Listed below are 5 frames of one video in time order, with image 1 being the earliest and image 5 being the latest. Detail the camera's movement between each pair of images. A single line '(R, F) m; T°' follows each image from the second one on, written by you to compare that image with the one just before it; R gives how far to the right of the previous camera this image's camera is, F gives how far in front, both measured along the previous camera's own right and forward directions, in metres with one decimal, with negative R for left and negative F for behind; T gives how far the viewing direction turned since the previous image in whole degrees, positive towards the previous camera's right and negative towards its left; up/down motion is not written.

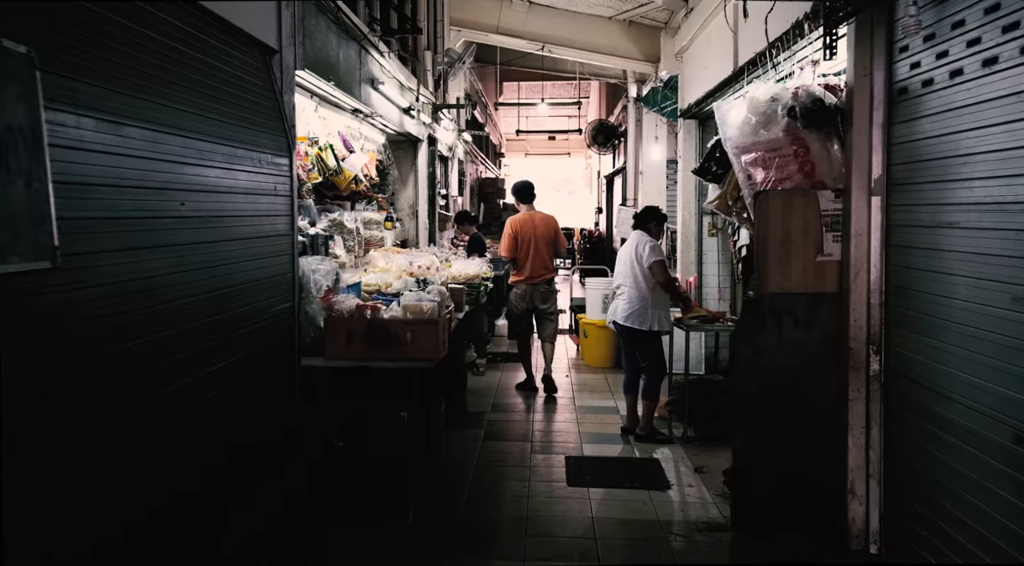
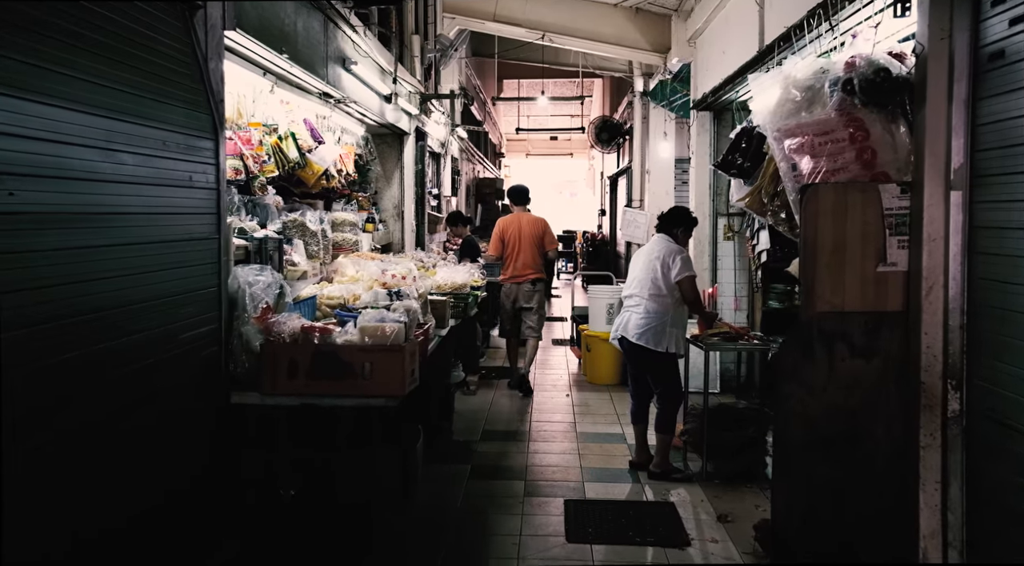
(+0.1, +0.6) m; 0°
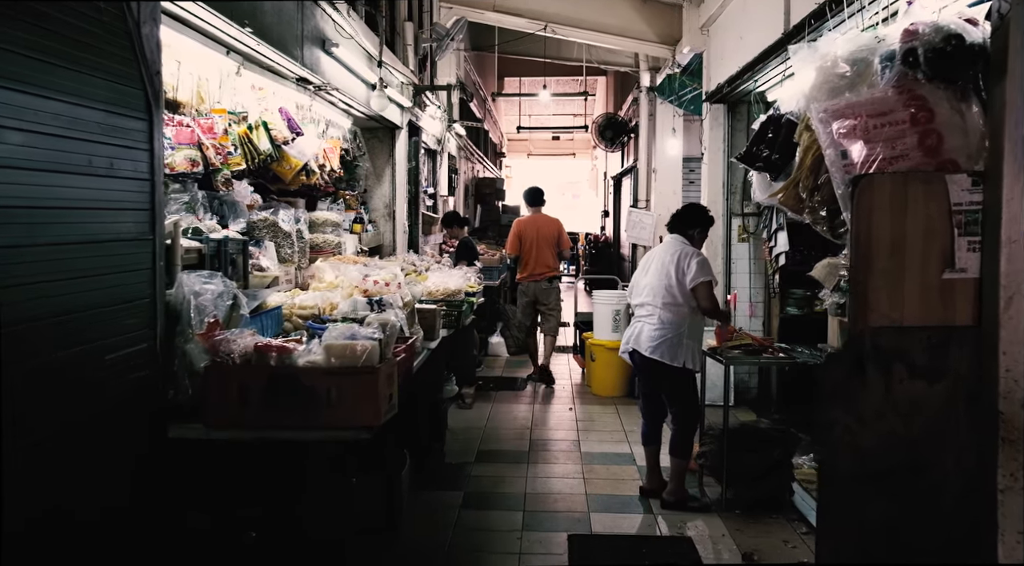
(0.0, +0.4) m; 0°
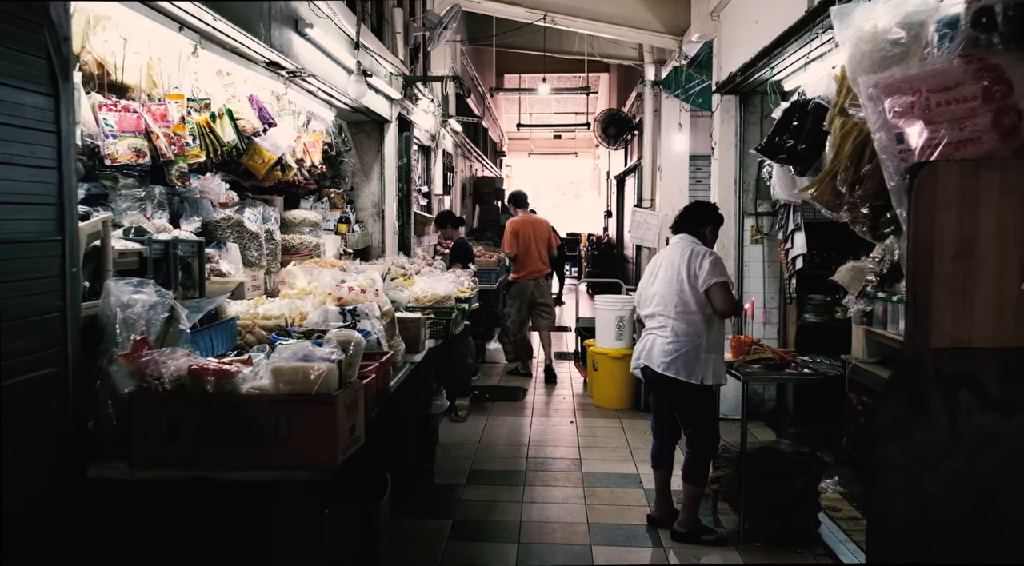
(0.0, +0.4) m; 0°
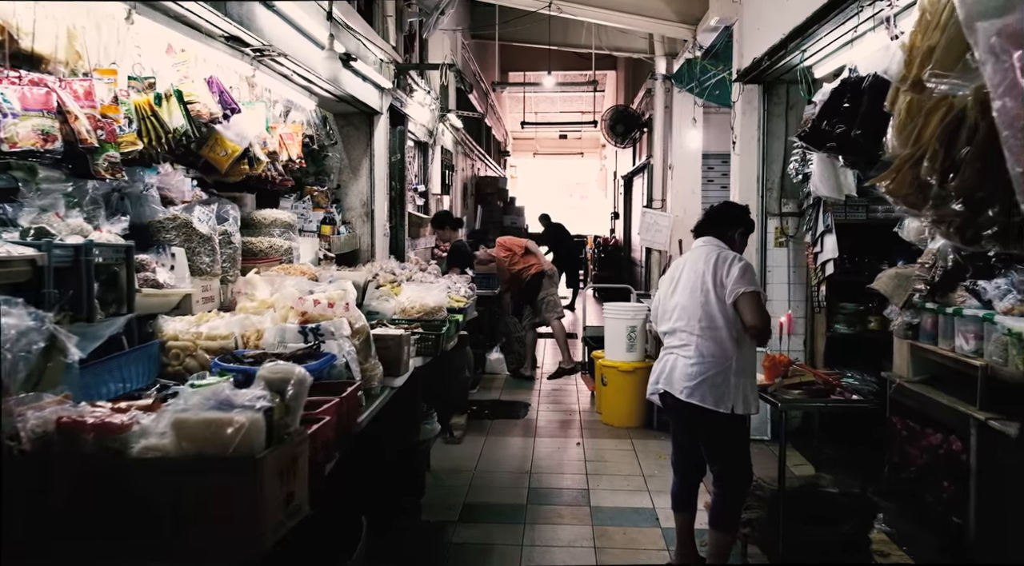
(0.0, +0.5) m; 0°
